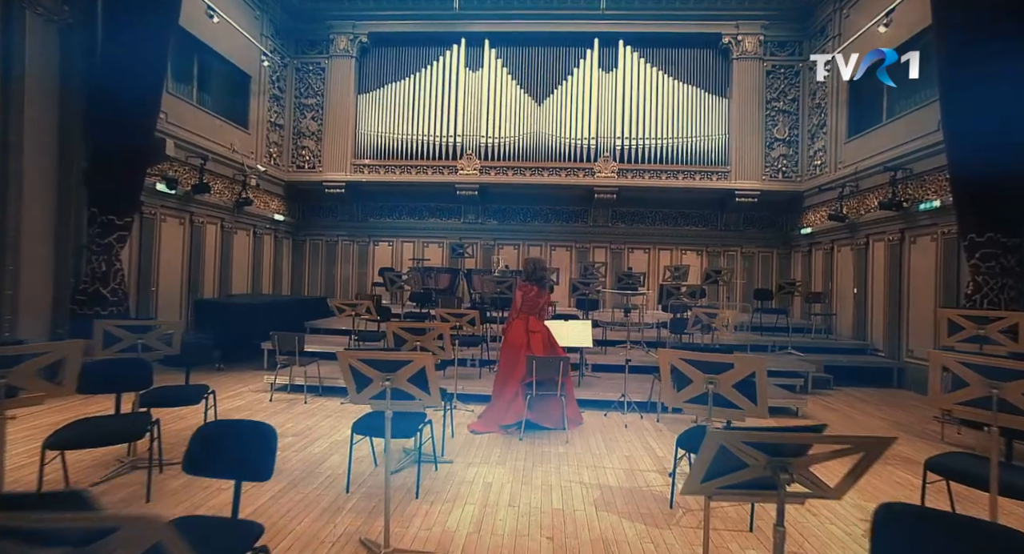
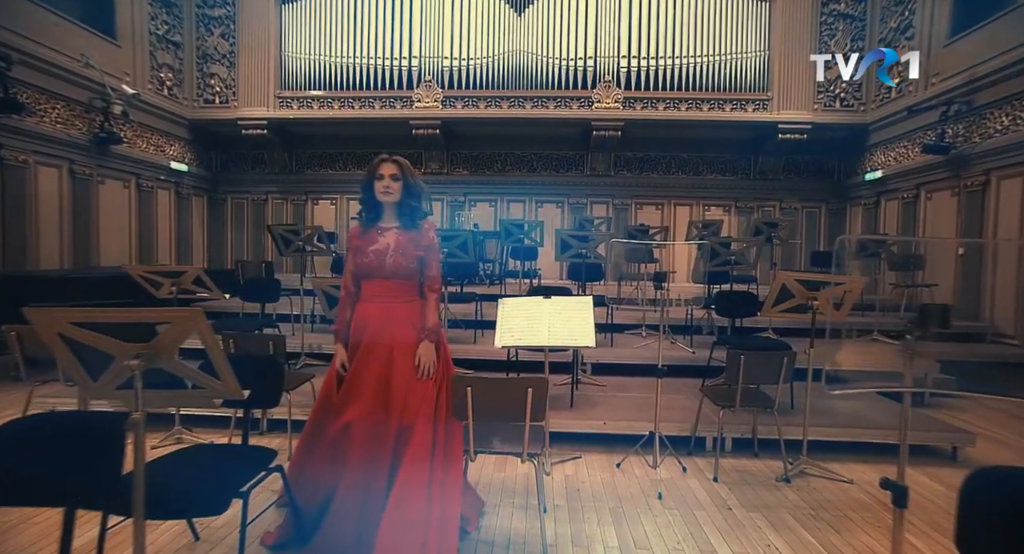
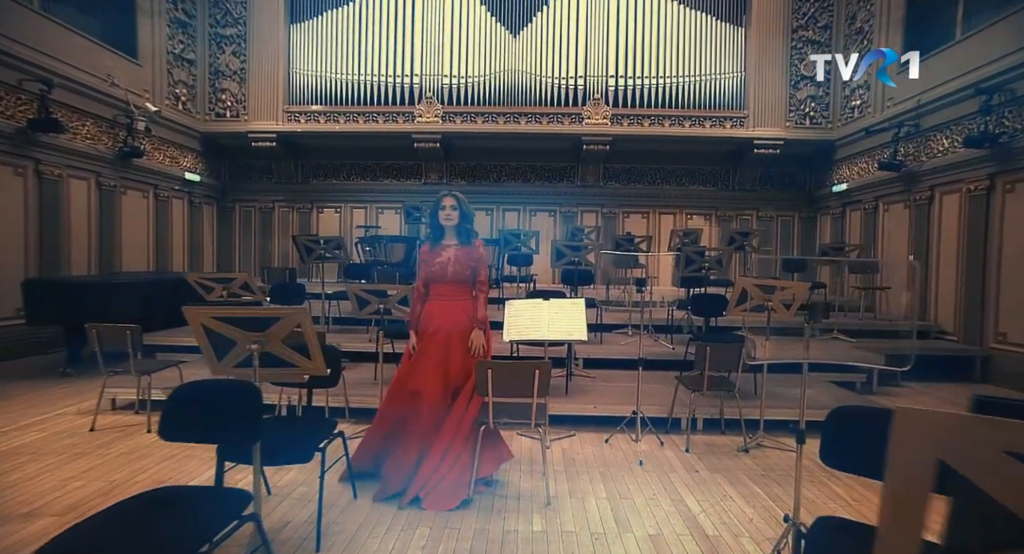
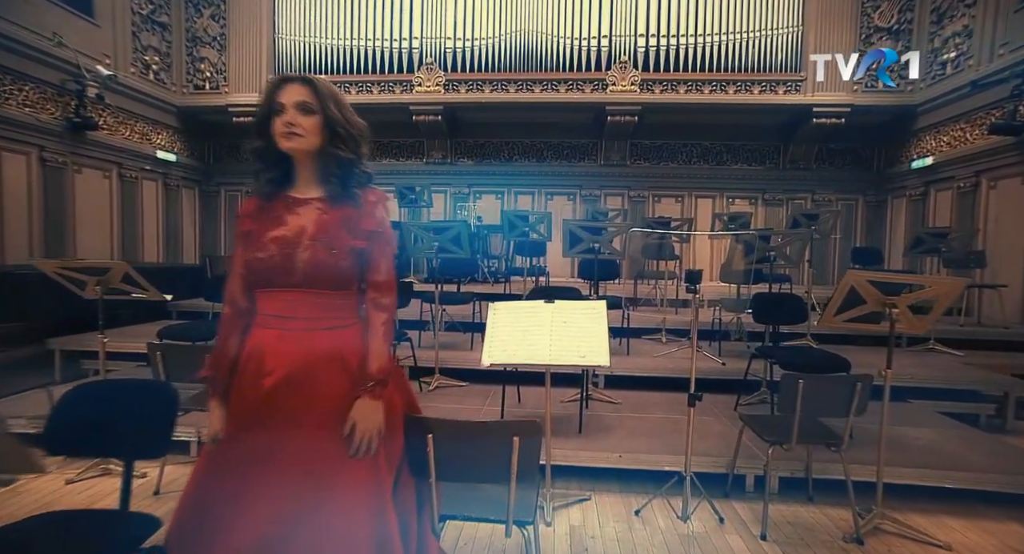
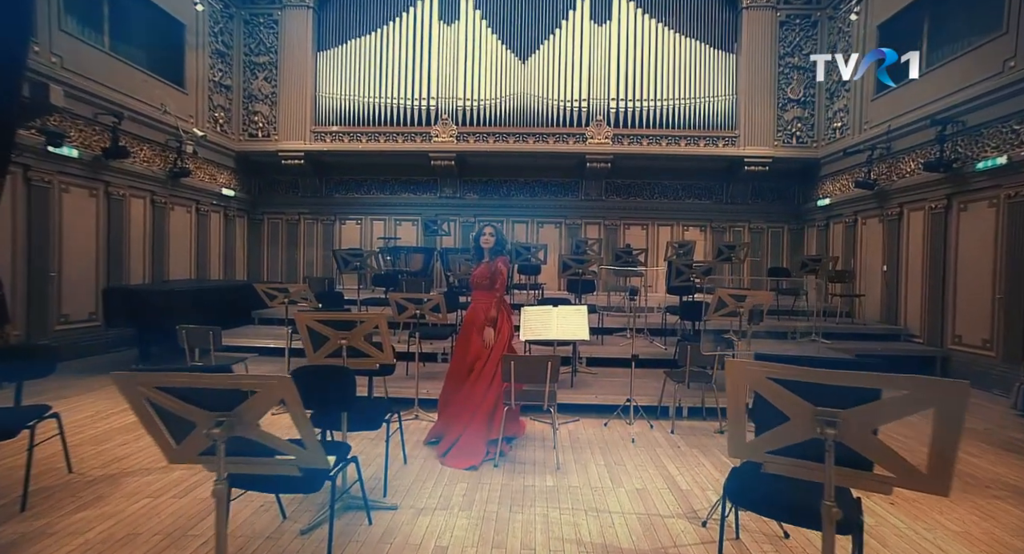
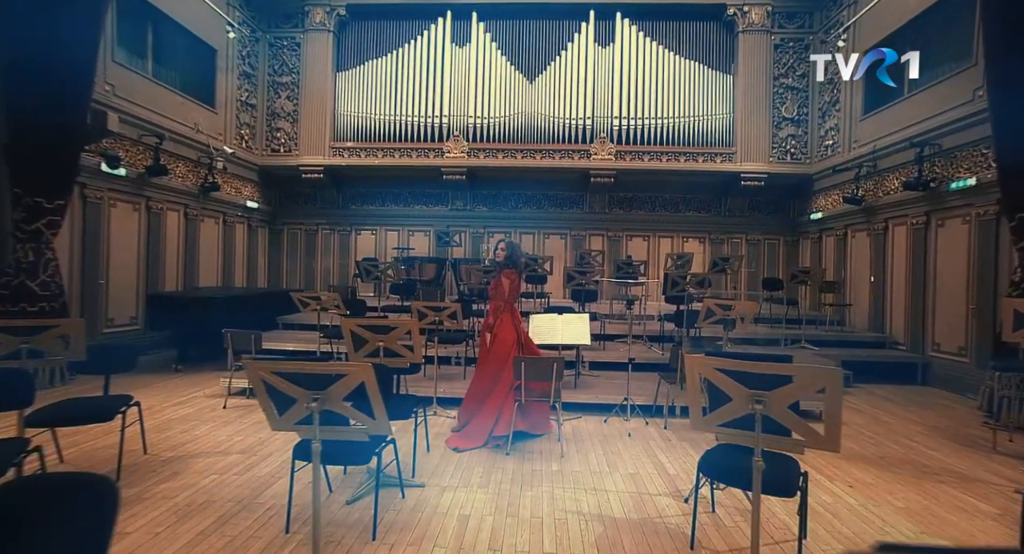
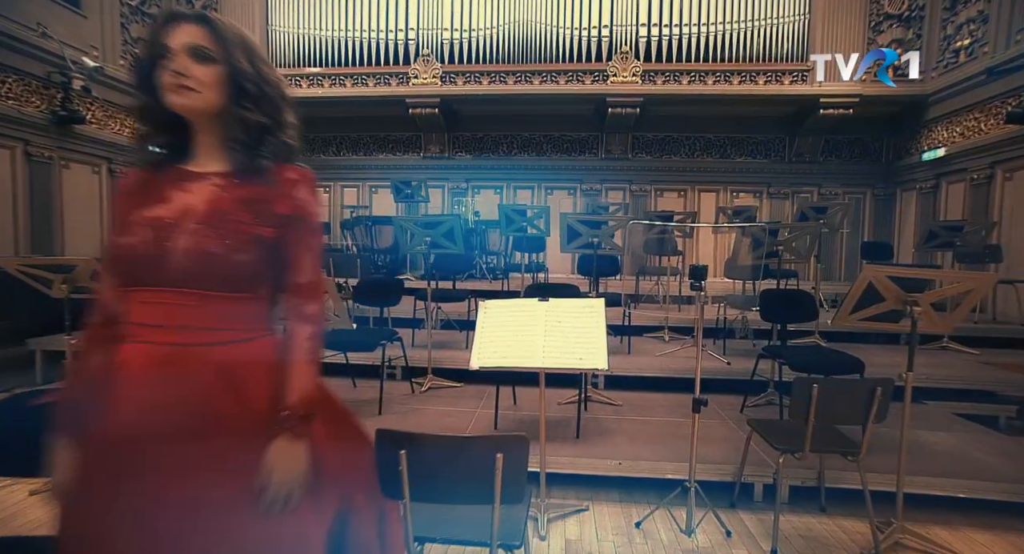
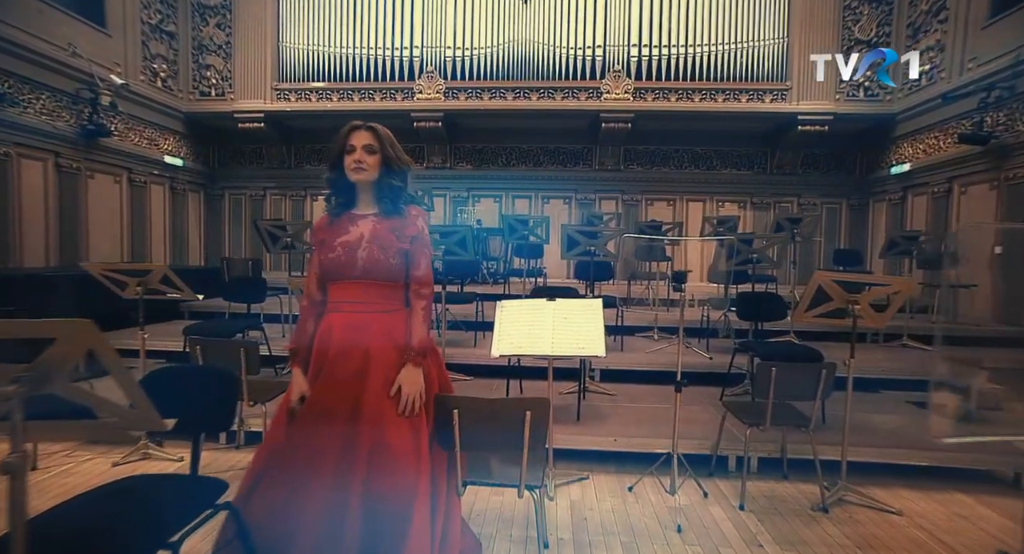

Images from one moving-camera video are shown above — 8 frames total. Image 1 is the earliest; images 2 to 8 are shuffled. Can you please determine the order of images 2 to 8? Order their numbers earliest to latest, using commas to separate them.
6, 5, 3, 2, 8, 4, 7
